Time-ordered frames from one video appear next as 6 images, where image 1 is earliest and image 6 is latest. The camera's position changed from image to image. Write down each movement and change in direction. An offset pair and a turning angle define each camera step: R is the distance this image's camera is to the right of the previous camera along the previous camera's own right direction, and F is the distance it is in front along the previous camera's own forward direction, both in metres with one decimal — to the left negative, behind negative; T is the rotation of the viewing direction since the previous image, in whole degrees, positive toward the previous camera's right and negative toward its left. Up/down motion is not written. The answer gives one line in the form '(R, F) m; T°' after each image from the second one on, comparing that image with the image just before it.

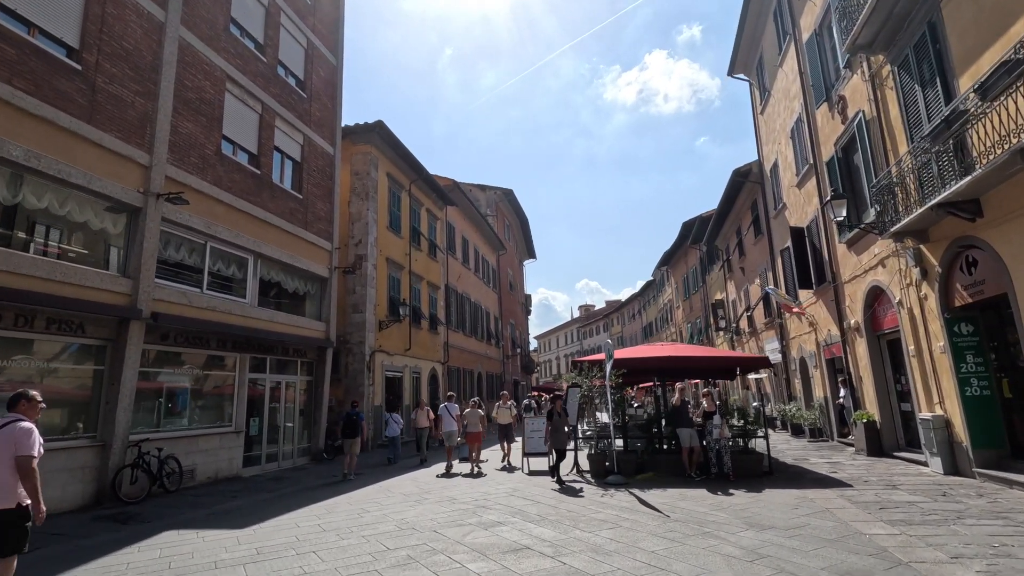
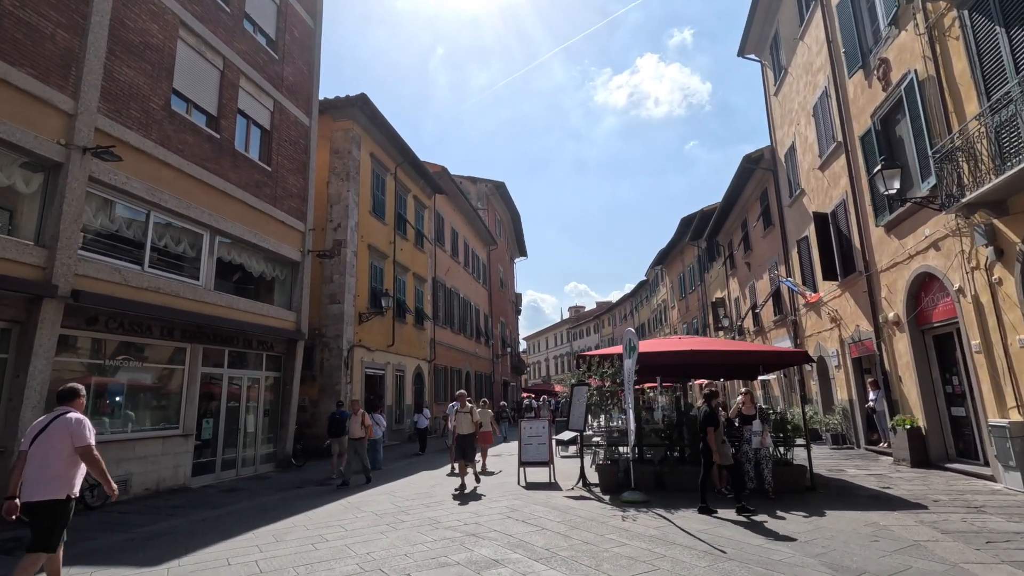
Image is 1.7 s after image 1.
(-0.1, +1.6) m; +1°
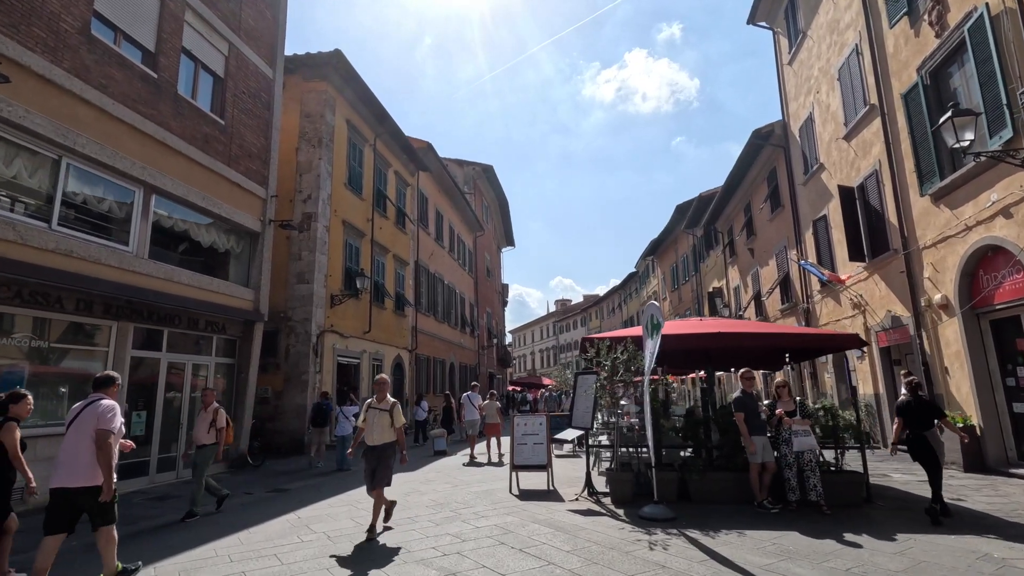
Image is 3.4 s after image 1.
(-0.1, +1.6) m; +2°
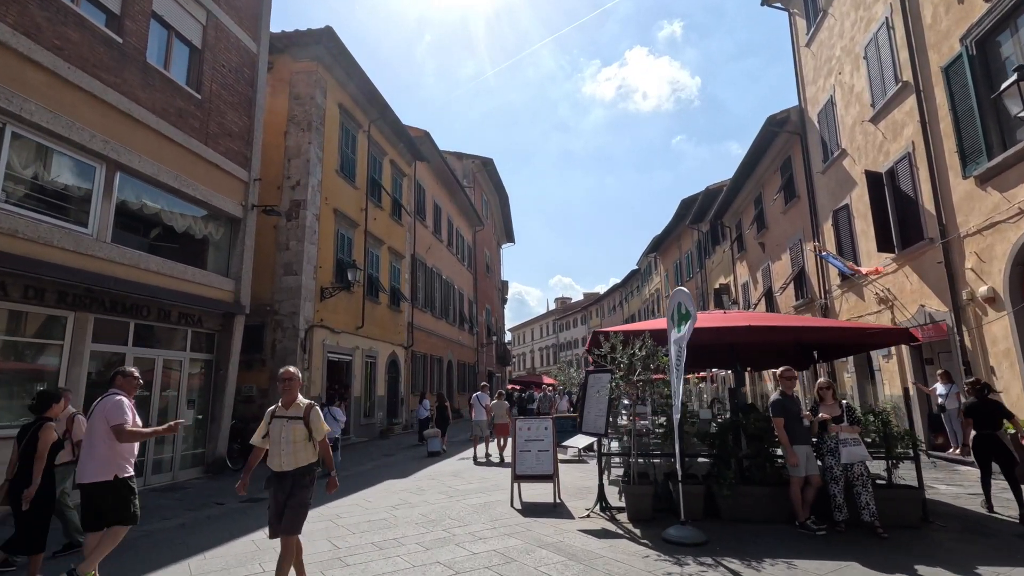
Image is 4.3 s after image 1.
(0.0, +0.9) m; 0°
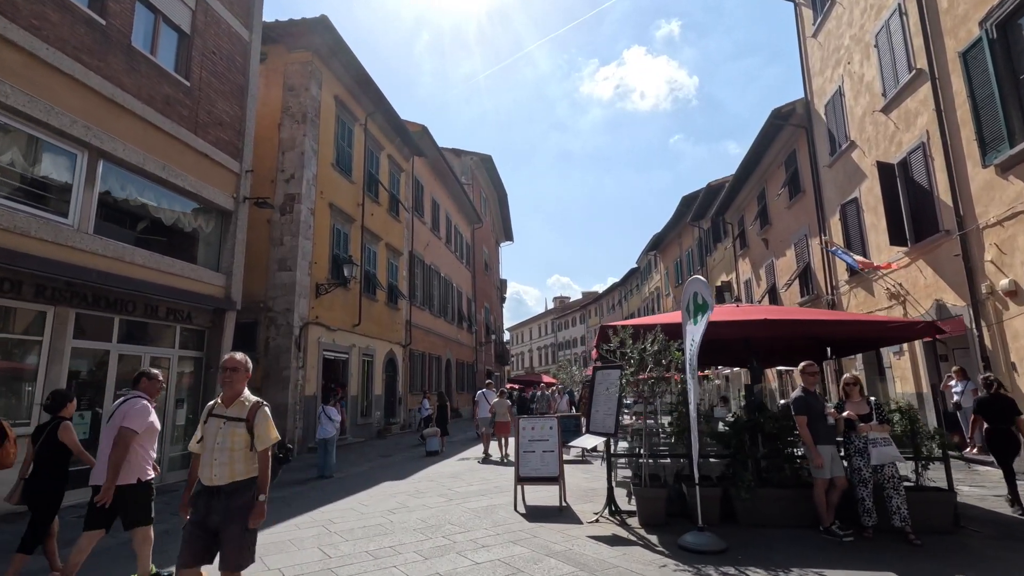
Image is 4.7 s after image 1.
(-0.1, +0.4) m; 0°
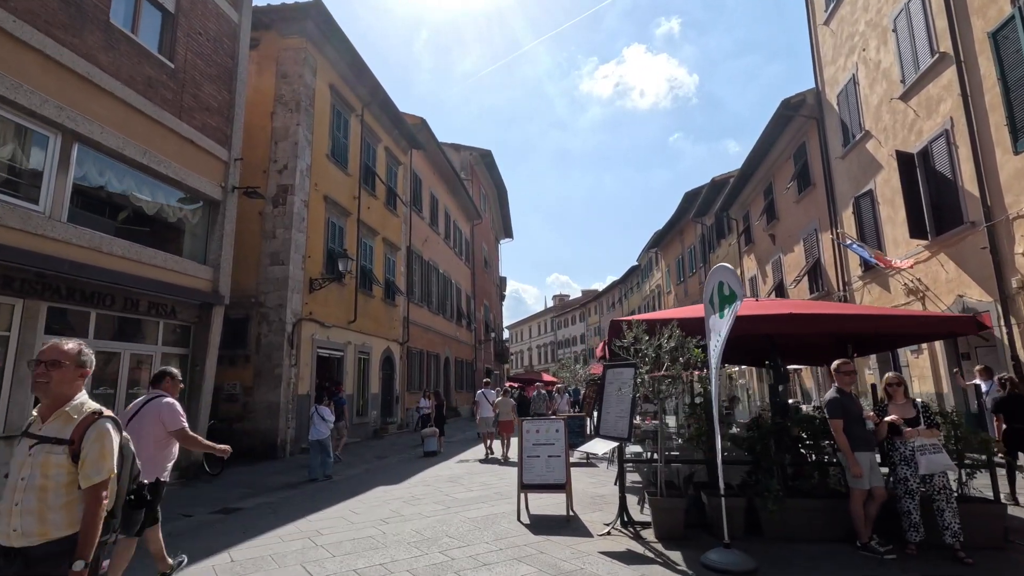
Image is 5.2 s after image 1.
(-0.1, +0.5) m; 0°
